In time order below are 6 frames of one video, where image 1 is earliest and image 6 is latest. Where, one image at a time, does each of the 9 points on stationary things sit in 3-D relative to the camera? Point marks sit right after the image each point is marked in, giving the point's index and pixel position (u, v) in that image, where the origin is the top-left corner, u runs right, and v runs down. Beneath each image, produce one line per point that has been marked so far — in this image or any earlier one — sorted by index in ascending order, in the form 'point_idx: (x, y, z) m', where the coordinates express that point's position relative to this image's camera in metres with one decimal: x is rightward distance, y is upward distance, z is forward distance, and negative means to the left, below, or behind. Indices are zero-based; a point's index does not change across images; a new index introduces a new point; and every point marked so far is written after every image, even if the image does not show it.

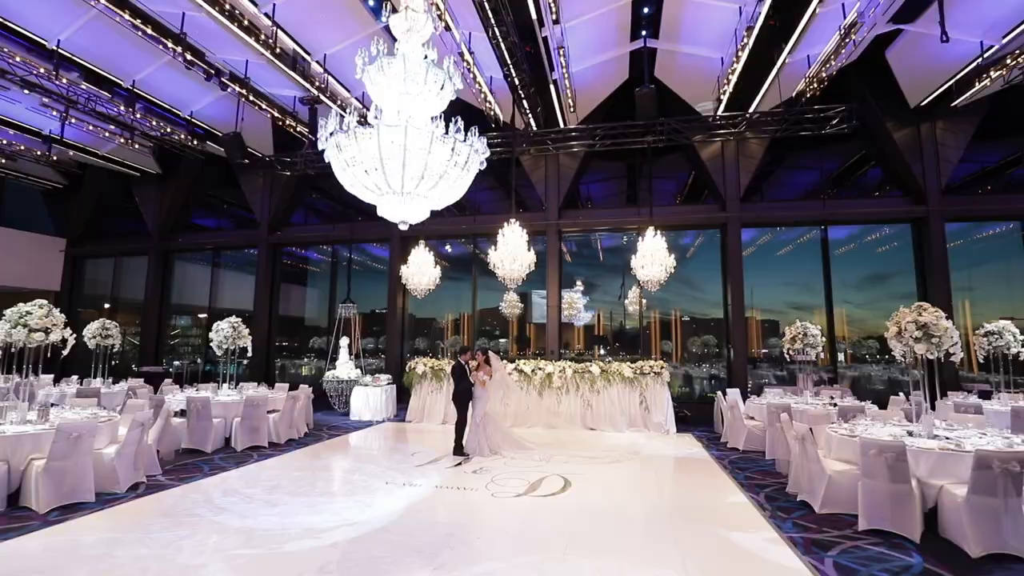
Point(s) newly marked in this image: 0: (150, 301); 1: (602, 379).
0: (-10.8, -0.5, +14.7) m
1: (+1.5, -1.5, +8.2) m
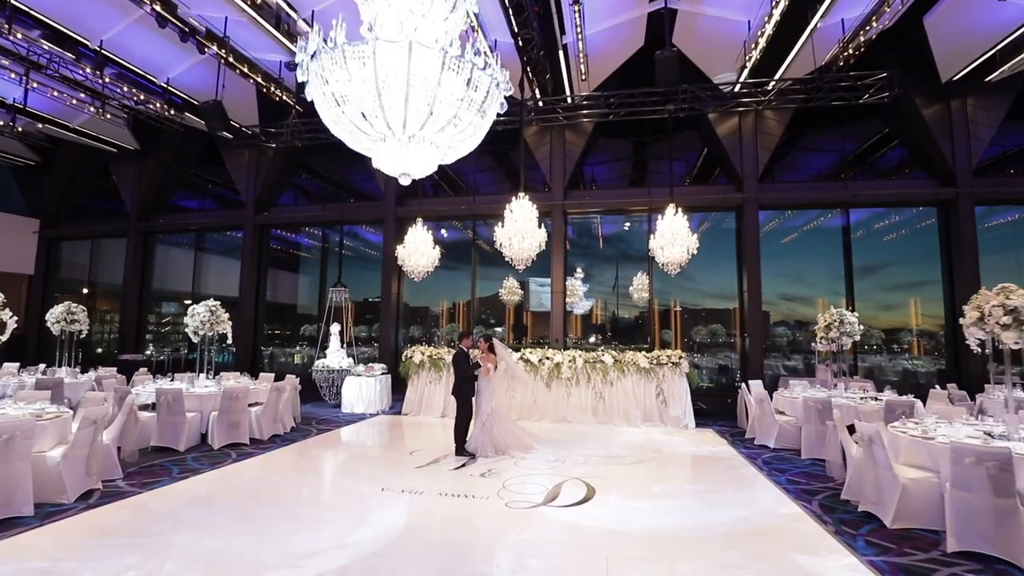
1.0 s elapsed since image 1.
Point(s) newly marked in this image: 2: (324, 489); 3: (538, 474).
0: (-10.7, 0.0, +13.8) m
1: (+1.6, -1.3, +7.6) m
2: (-1.7, -1.8, +4.5) m
3: (+0.3, -1.8, +4.9) m
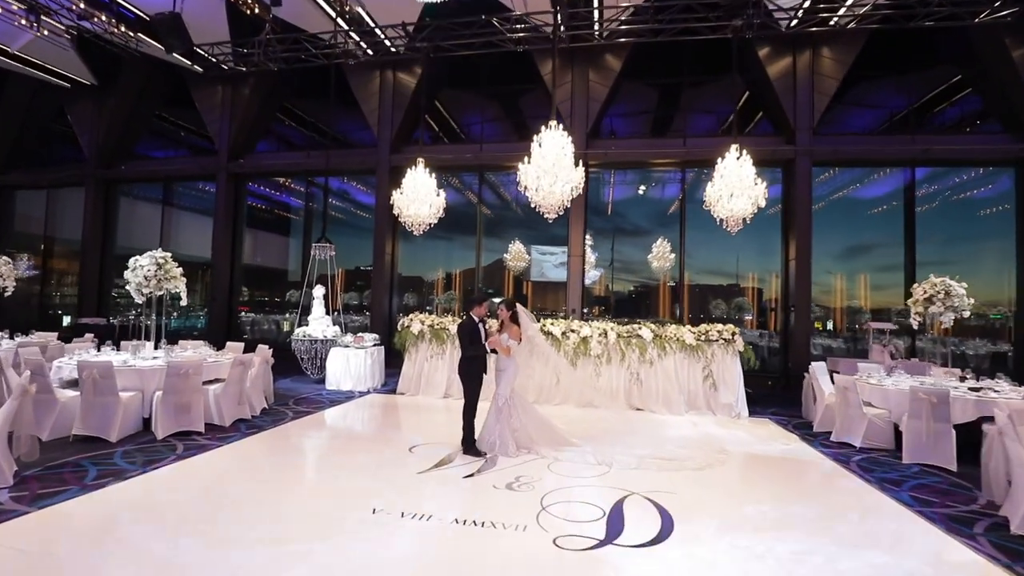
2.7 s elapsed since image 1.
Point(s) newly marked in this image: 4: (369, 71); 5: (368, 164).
0: (-10.6, +1.1, +12.3) m
1: (+1.8, -0.7, +6.3) m
2: (-1.4, -1.4, +3.2) m
3: (+0.5, -1.5, +3.6) m
4: (-3.1, +4.7, +10.6) m
5: (-3.2, +2.7, +10.8) m
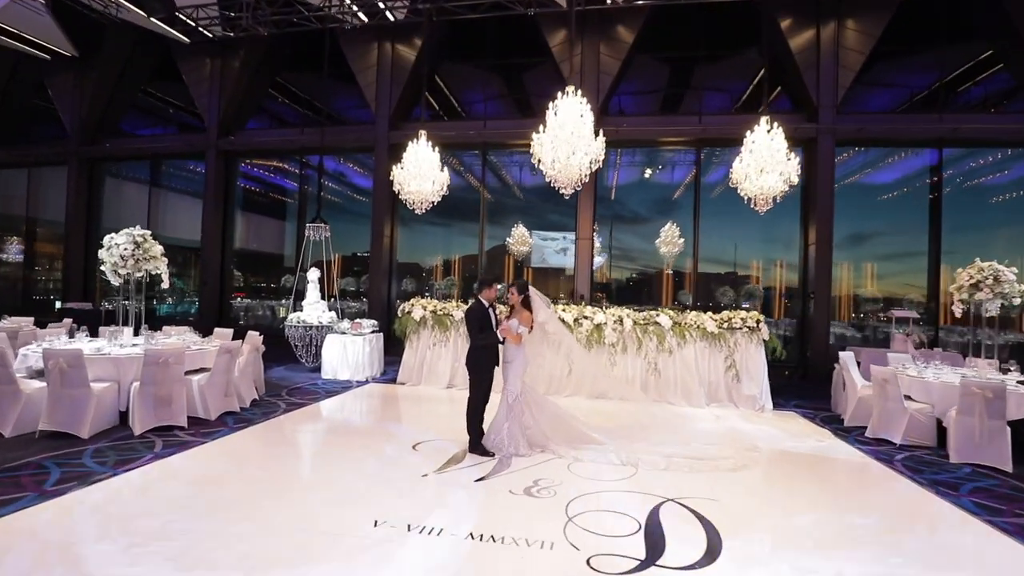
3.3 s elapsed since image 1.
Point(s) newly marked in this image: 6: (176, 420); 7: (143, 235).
0: (-10.5, +1.5, +11.8) m
1: (+1.9, -0.6, +5.9) m
2: (-1.3, -1.3, +2.8) m
3: (+0.7, -1.3, +3.2) m
4: (-3.0, +5.0, +10.0) m
5: (-3.1, +3.1, +10.3) m
6: (-3.0, -1.2, +4.4) m
7: (-3.8, +0.5, +5.1) m
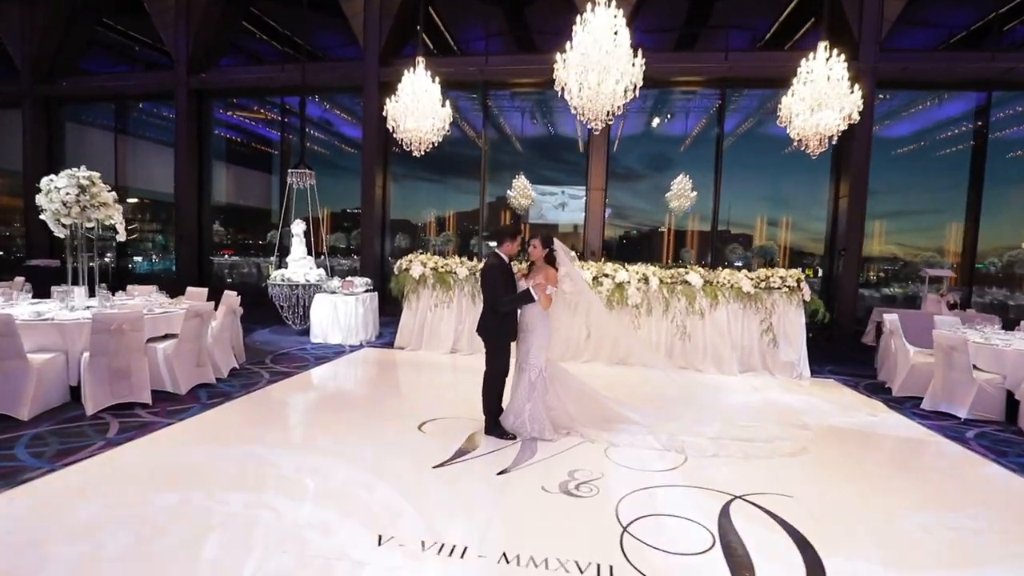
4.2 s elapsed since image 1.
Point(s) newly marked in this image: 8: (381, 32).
0: (-10.4, +2.5, +10.7) m
1: (+2.1, -0.1, +5.3) m
2: (-1.1, -1.1, +2.2) m
3: (+0.8, -1.1, +2.7) m
4: (-2.9, +5.8, +8.8) m
5: (-3.0, +3.9, +9.2) m
6: (-2.8, -0.8, +3.8) m
7: (-3.6, +1.0, +4.3) m
8: (-2.4, +4.6, +8.9) m
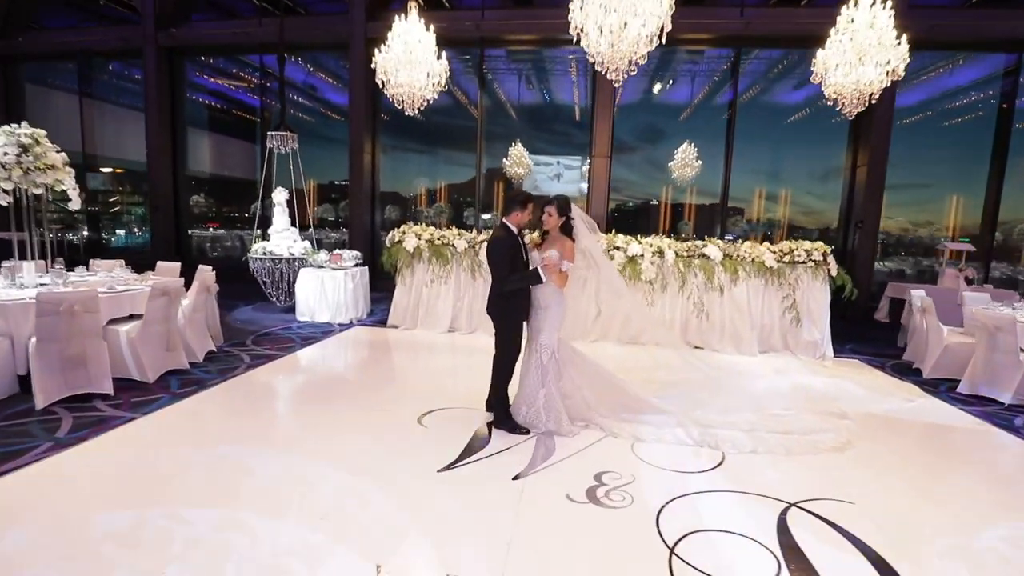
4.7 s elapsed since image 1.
0: (-10.5, +3.0, +9.9) m
1: (+2.1, +0.2, +4.9) m
2: (-1.0, -1.0, +1.8) m
3: (+0.9, -1.0, +2.3) m
4: (-2.9, +6.2, +8.0) m
5: (-3.0, +4.4, +8.5) m
6: (-2.8, -0.6, +3.3) m
7: (-3.6, +1.1, +3.7) m
8: (-2.4, +5.1, +8.2) m
